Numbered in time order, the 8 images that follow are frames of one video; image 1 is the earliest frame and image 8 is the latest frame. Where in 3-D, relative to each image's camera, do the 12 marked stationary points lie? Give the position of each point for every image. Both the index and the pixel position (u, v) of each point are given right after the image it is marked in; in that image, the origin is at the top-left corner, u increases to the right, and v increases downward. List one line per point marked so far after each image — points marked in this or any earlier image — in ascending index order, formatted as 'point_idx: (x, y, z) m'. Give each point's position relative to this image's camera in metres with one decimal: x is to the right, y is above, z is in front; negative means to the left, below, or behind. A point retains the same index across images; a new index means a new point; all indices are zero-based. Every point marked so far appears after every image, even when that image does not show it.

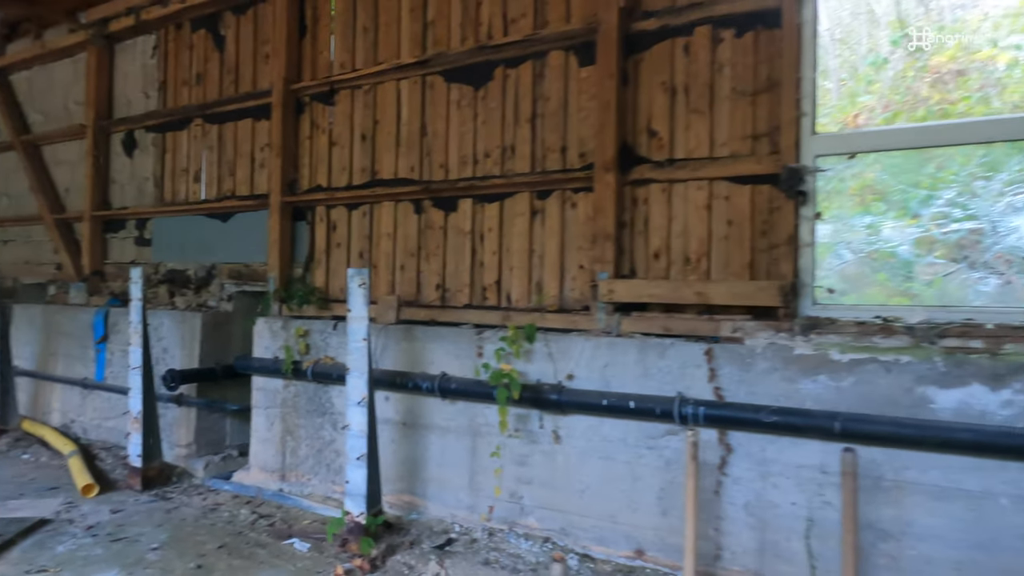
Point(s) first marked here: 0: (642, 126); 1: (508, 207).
0: (+0.6, +0.7, +2.9) m
1: (0.0, +0.4, +3.2) m
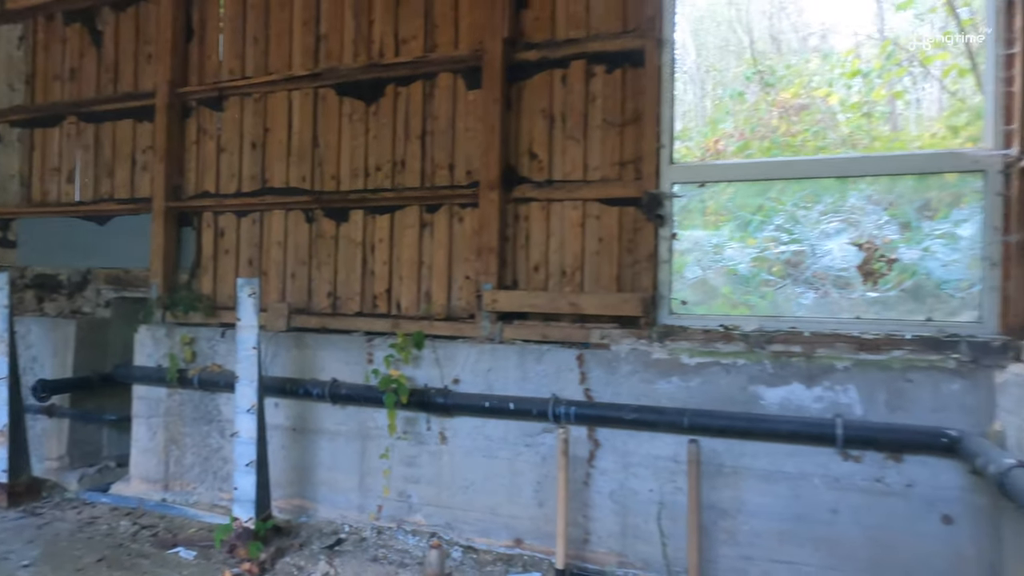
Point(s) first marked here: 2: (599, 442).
0: (+0.1, +0.7, +3.2) m
1: (-0.6, +0.4, +3.4) m
2: (+0.4, -0.6, +2.8) m
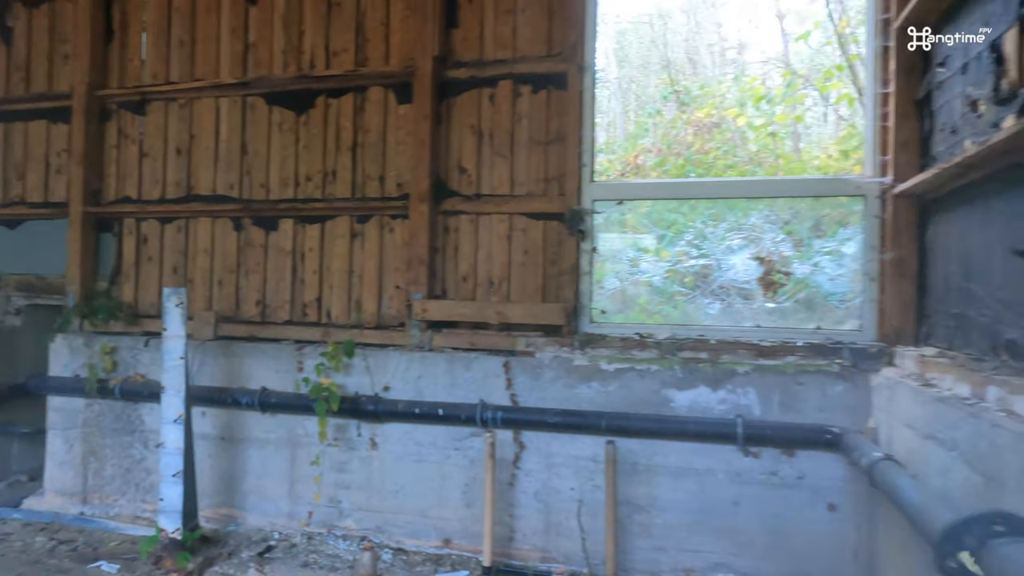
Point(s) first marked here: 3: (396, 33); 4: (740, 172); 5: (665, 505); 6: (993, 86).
0: (-0.3, +0.6, +3.3) m
1: (-1.0, +0.3, +3.4) m
2: (0.0, -0.7, +2.9) m
3: (-0.6, +1.3, +3.3) m
4: (+1.0, +0.6, +3.0) m
5: (+0.6, -0.9, +2.8) m
6: (+1.5, +0.6, +2.0) m
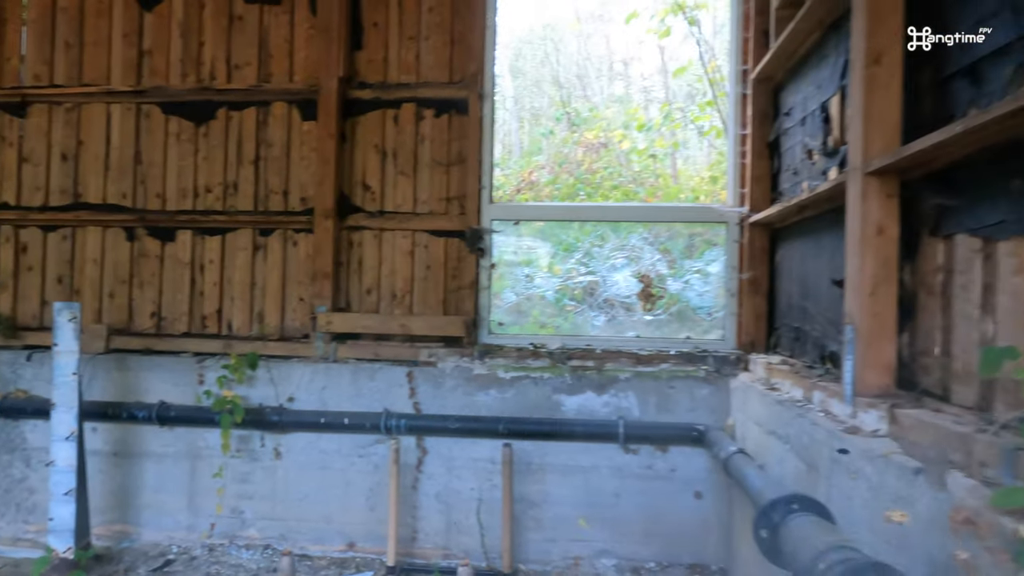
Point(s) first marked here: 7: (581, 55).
0: (-0.8, +0.5, +3.4) m
1: (-1.5, +0.2, +3.4) m
2: (-0.4, -0.8, +3.1) m
3: (-1.1, +1.2, +3.4) m
4: (+0.5, +0.5, +3.3) m
5: (+0.2, -1.0, +3.0) m
6: (+1.1, +0.5, +2.4) m
7: (+0.3, +1.2, +3.4) m
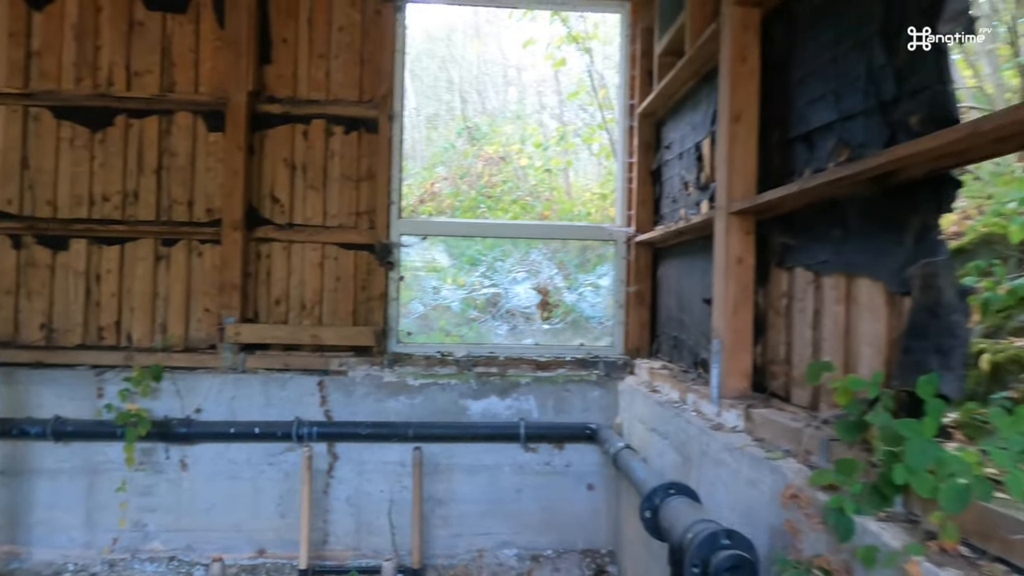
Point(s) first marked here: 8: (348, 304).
0: (-1.3, +0.5, +3.4) m
1: (-2.0, +0.2, +3.4) m
2: (-0.8, -0.8, +3.2) m
3: (-1.6, +1.2, +3.4) m
4: (+0.1, +0.5, +3.6) m
5: (-0.2, -1.0, +3.3) m
6: (+0.8, +0.5, +2.8) m
7: (-0.2, +1.1, +3.6) m
8: (-0.8, -0.1, +3.4) m
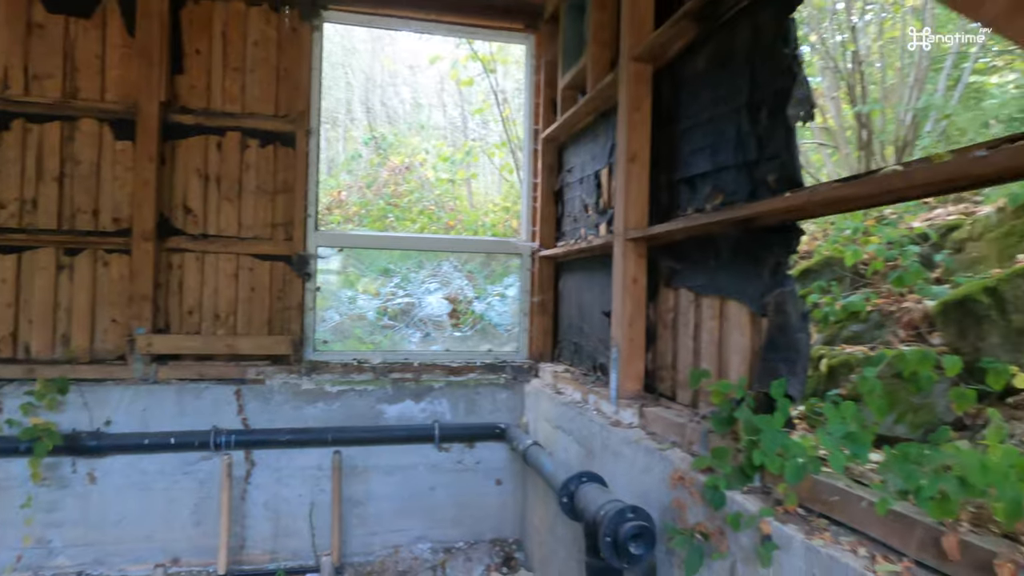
0: (-1.7, +0.4, +3.5) m
1: (-2.4, +0.1, +3.3) m
2: (-1.3, -0.9, +3.3) m
3: (-2.0, +1.1, +3.4) m
4: (-0.4, +0.4, +3.8) m
5: (-0.7, -1.1, +3.4) m
6: (+0.4, +0.4, +3.1) m
7: (-0.6, +1.1, +3.8) m
8: (-1.3, -0.1, +3.5) m
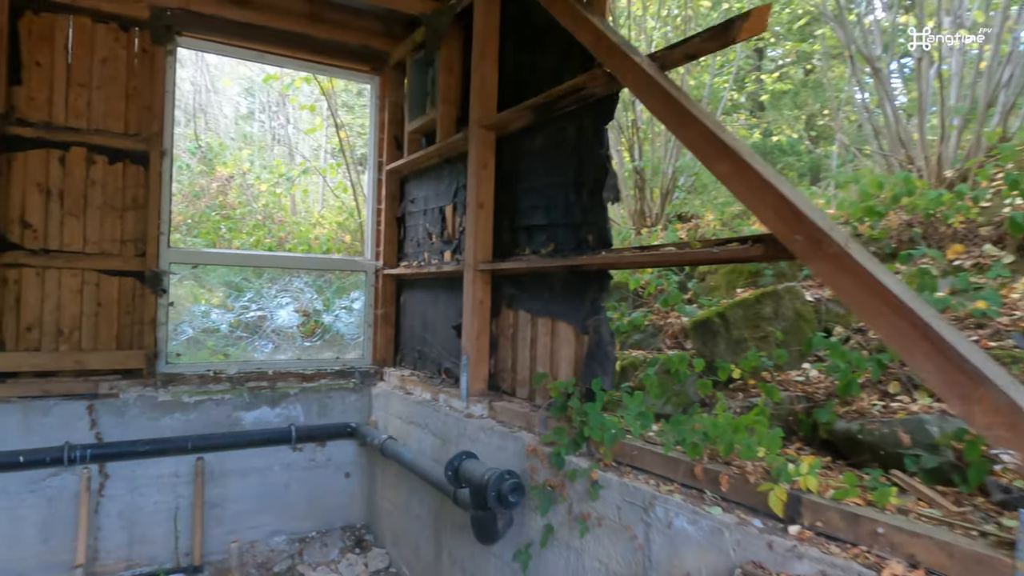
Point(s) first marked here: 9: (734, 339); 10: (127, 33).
0: (-2.5, +0.4, +3.4) m
1: (-3.1, +0.1, +3.0) m
2: (-2.1, -0.9, +3.4) m
3: (-2.8, +1.0, +3.2) m
4: (-1.4, +0.3, +4.1) m
5: (-1.5, -1.2, +3.7) m
6: (-0.4, +0.3, +3.7) m
7: (-1.6, +1.0, +4.0) m
8: (-2.1, -0.2, +3.6) m
9: (+0.9, -0.2, +2.8) m
10: (-2.1, +1.4, +3.6) m
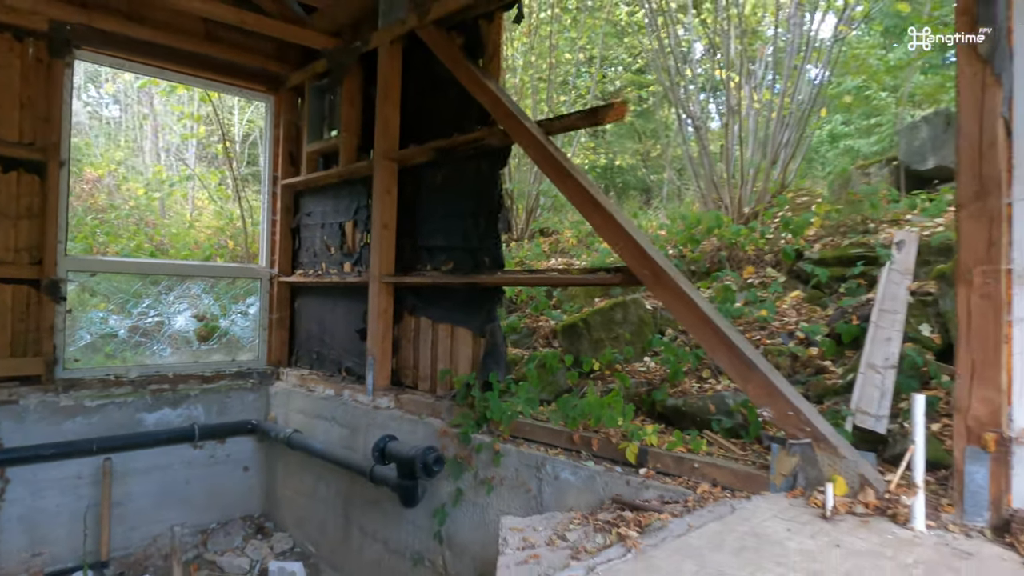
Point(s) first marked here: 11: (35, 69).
0: (-3.1, +0.3, +3.3) m
1: (-3.6, 0.0, +2.8) m
2: (-2.6, -1.0, +3.4) m
3: (-3.3, +1.0, +3.1) m
4: (-2.1, +0.3, +4.3) m
5: (-2.2, -1.2, +3.9) m
6: (-1.1, +0.3, +4.2) m
7: (-2.3, +1.0, +4.2) m
8: (-2.7, -0.3, +3.6) m
9: (+0.4, -0.3, +3.6) m
10: (-2.7, +1.4, +3.7) m
11: (-2.7, +1.2, +3.7) m
